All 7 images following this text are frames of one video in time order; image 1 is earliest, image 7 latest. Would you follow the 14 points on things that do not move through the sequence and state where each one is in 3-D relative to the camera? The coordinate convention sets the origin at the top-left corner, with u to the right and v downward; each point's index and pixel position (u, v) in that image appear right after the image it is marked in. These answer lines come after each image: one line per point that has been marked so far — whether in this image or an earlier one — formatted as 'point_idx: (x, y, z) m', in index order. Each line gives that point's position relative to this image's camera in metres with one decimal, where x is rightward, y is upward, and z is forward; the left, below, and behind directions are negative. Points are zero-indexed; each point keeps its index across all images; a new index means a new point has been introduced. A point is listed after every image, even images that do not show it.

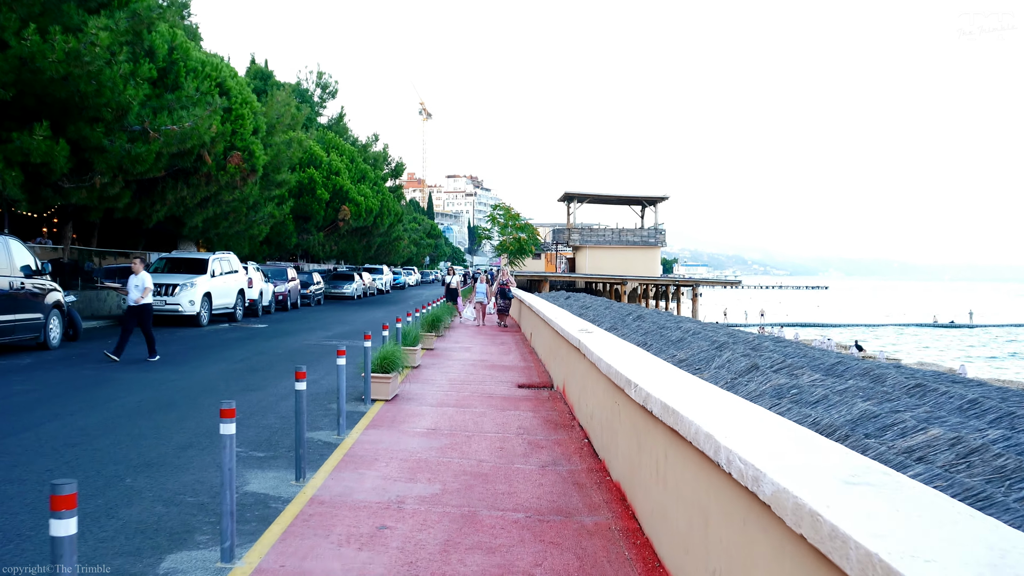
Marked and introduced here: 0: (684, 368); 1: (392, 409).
0: (+2.1, -1.0, +9.7) m
1: (-1.5, -1.5, +9.7) m
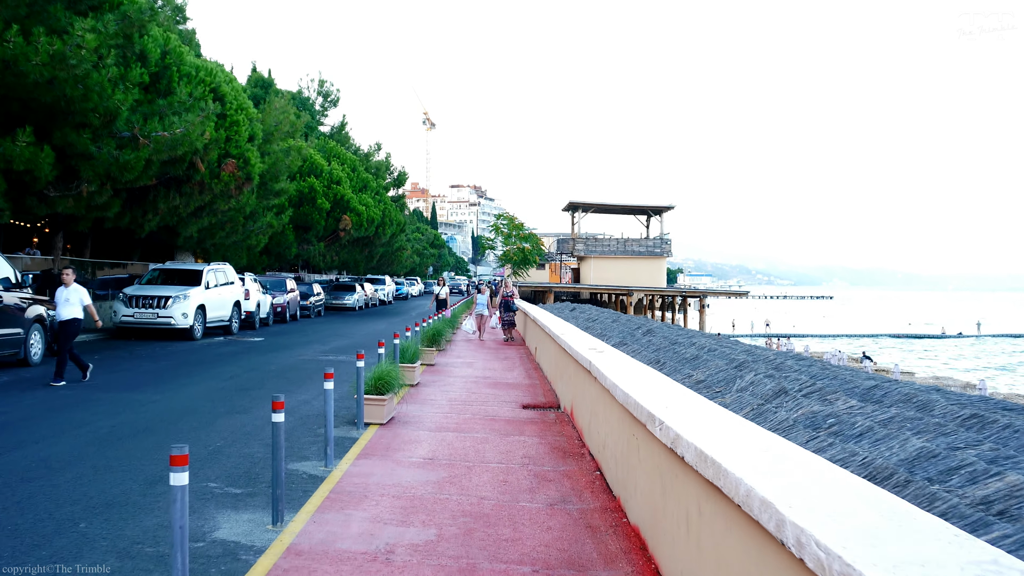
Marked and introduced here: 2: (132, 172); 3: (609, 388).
0: (+2.1, -1.2, +9.0) m
1: (-1.4, -1.7, +9.0) m
2: (-7.9, +2.4, +16.5) m
3: (+0.9, -0.9, +7.2) m
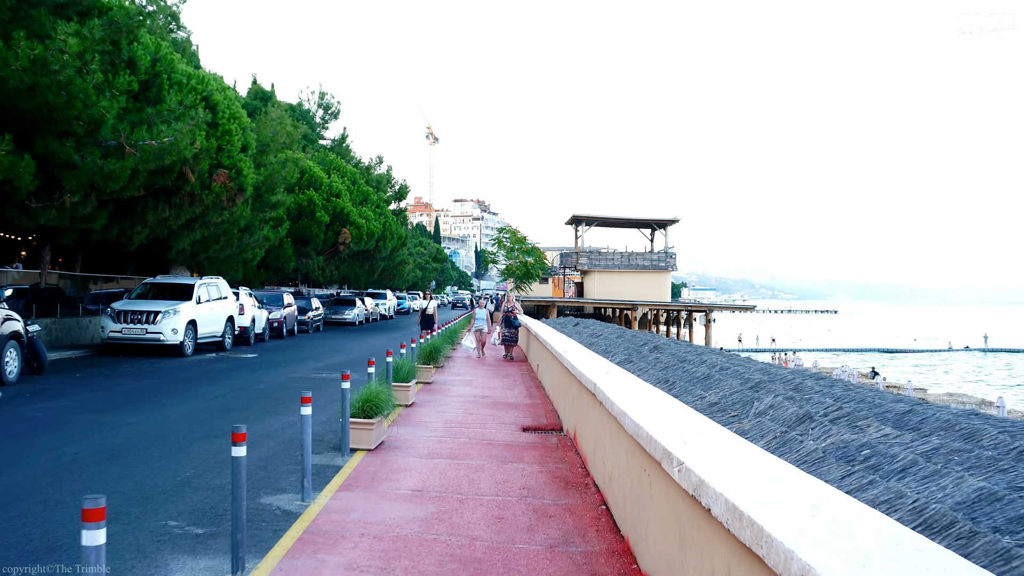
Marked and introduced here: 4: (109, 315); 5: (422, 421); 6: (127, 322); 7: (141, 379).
0: (+2.1, -1.3, +8.3) m
1: (-1.4, -1.8, +8.3) m
2: (-7.9, +2.1, +15.9) m
3: (+0.8, -1.0, +6.5) m
4: (-9.8, -0.6, +19.4) m
5: (-1.2, -1.8, +11.0) m
6: (-9.3, -0.8, +19.2) m
7: (-7.0, -1.7, +15.0) m
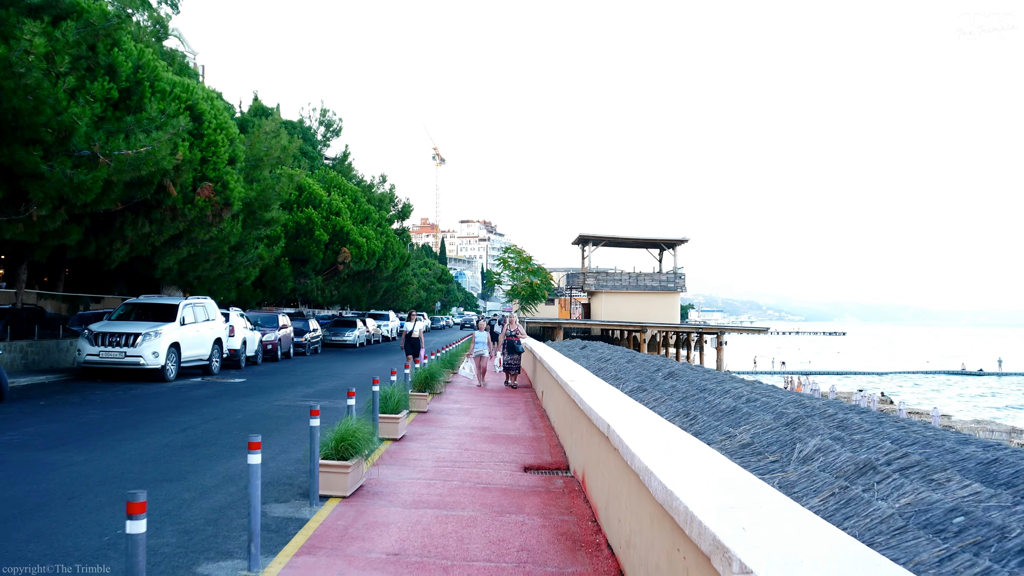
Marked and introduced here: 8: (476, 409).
0: (+2.1, -1.5, +7.0) m
1: (-1.5, -2.0, +7.0) m
2: (-7.8, +1.7, +14.8) m
3: (+0.8, -1.2, +5.3) m
4: (-9.7, -1.1, +18.2) m
5: (-1.2, -2.1, +9.7) m
6: (-9.2, -1.3, +18.1) m
7: (-7.0, -2.1, +13.8) m
8: (-0.7, -2.2, +14.6) m
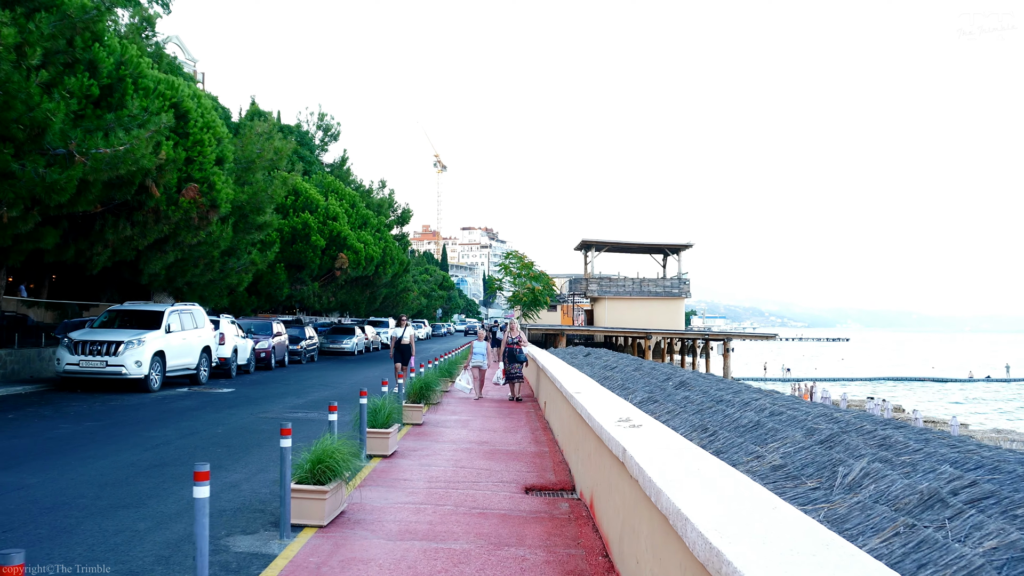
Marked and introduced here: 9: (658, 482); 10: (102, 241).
0: (+2.1, -1.5, +6.1) m
1: (-1.5, -2.0, +6.1) m
2: (-7.8, +1.6, +13.9) m
3: (+0.8, -1.2, +4.4) m
4: (-9.7, -1.2, +17.4) m
5: (-1.2, -2.1, +8.8) m
6: (-9.2, -1.4, +17.2) m
7: (-7.0, -2.2, +12.9) m
8: (-0.7, -2.3, +13.7) m
9: (+0.8, -1.1, +4.6) m
10: (-8.5, +1.0, +16.5) m
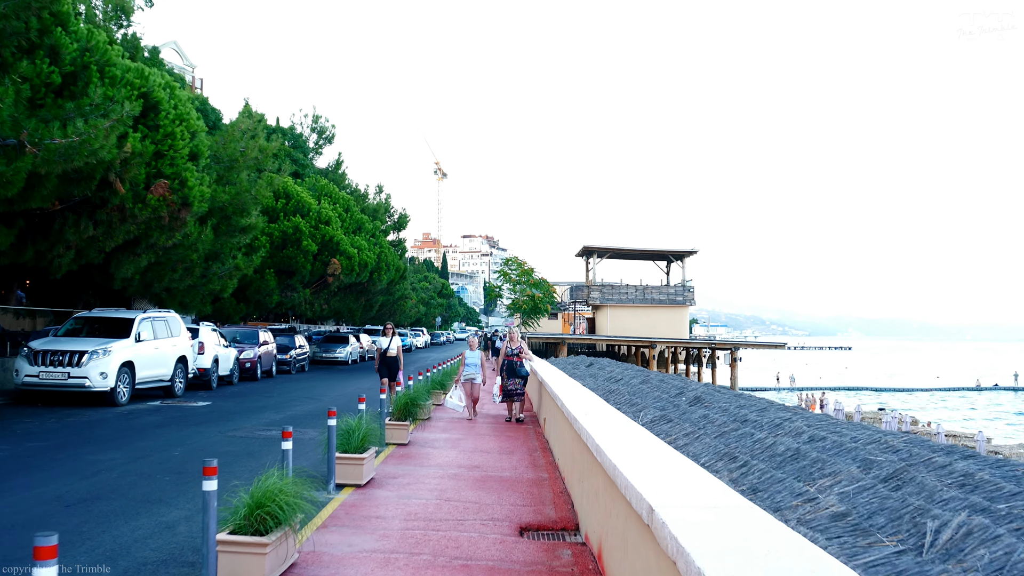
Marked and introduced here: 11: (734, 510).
0: (+2.0, -1.5, +4.7) m
1: (-1.5, -2.0, +4.8) m
2: (-7.9, +1.6, +12.6) m
3: (+0.7, -1.1, +3.0) m
4: (-9.8, -1.3, +16.0) m
5: (-1.3, -2.1, +7.4) m
6: (-9.3, -1.5, +15.9) m
7: (-7.0, -2.2, +11.5) m
8: (-0.7, -2.4, +12.3) m
9: (+0.7, -1.1, +3.3) m
10: (-8.6, +0.9, +15.2) m
11: (+1.2, -1.2, +4.5) m
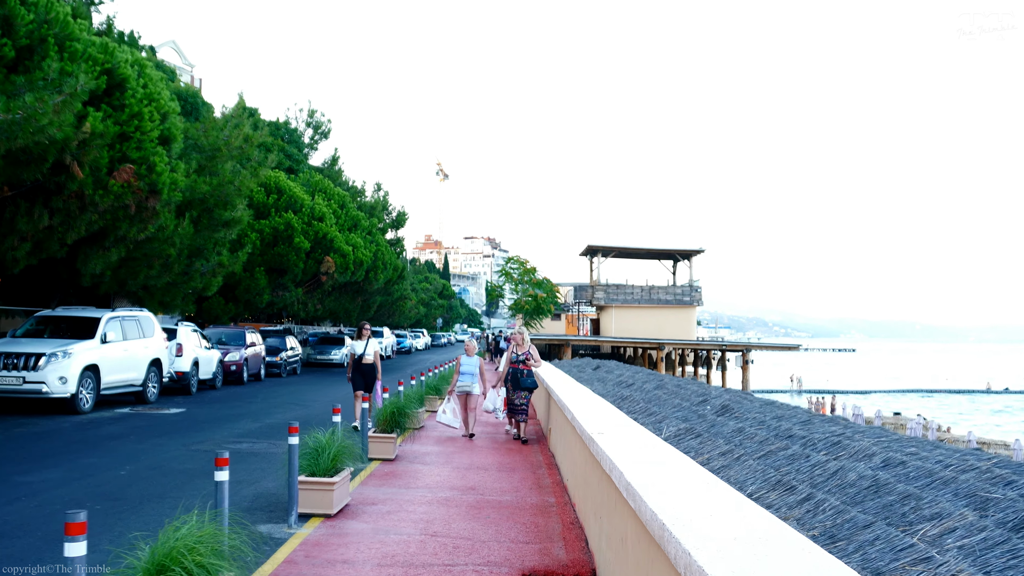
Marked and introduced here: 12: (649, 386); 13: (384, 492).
0: (+2.0, -1.4, +3.2) m
1: (-1.5, -1.9, +3.3) m
2: (-7.9, +1.6, +11.1) m
3: (+0.7, -1.0, +1.5) m
4: (-9.7, -1.3, +14.5) m
5: (-1.3, -2.0, +6.0) m
6: (-9.3, -1.5, +14.4) m
7: (-7.0, -2.1, +10.1) m
8: (-0.7, -2.3, +10.9) m
9: (+0.7, -1.0, +1.8) m
10: (-8.5, +1.0, +13.7) m
11: (+1.2, -1.1, +3.0) m
12: (+2.4, -1.7, +13.5) m
13: (-1.4, -2.2, +8.5) m
